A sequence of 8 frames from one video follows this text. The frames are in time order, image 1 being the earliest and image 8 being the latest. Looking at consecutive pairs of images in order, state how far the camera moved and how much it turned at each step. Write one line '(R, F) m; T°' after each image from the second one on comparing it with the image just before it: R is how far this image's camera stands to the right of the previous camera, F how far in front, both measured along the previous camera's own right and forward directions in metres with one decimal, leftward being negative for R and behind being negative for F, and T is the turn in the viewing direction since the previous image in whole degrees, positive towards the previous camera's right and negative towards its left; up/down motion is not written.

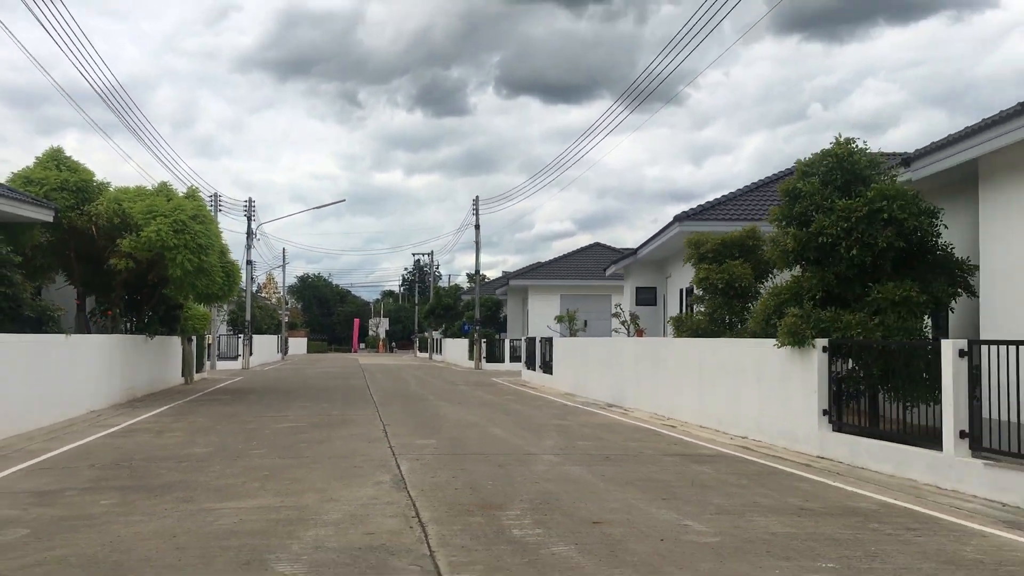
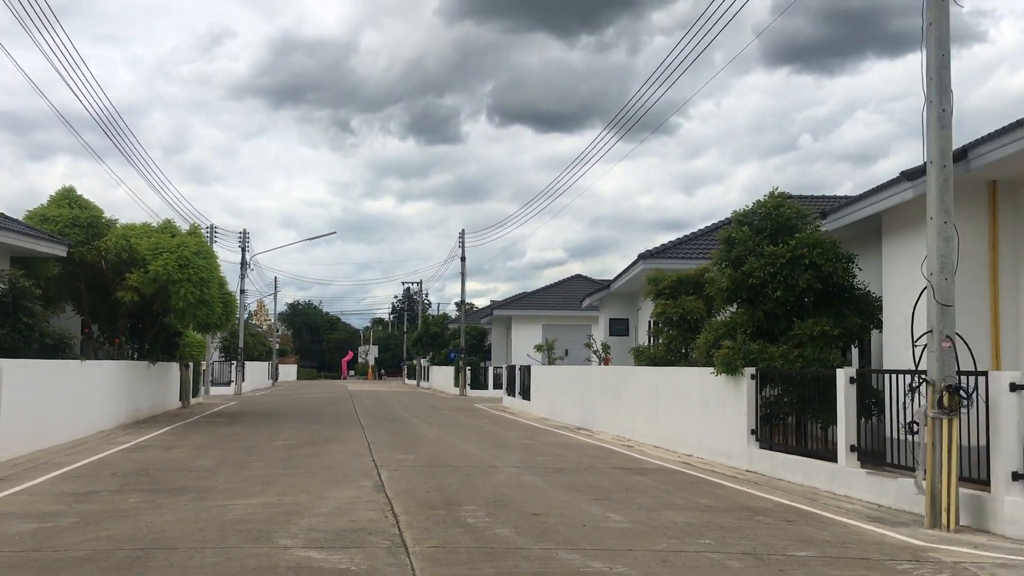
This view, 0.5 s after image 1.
(+0.3, -1.9) m; +1°
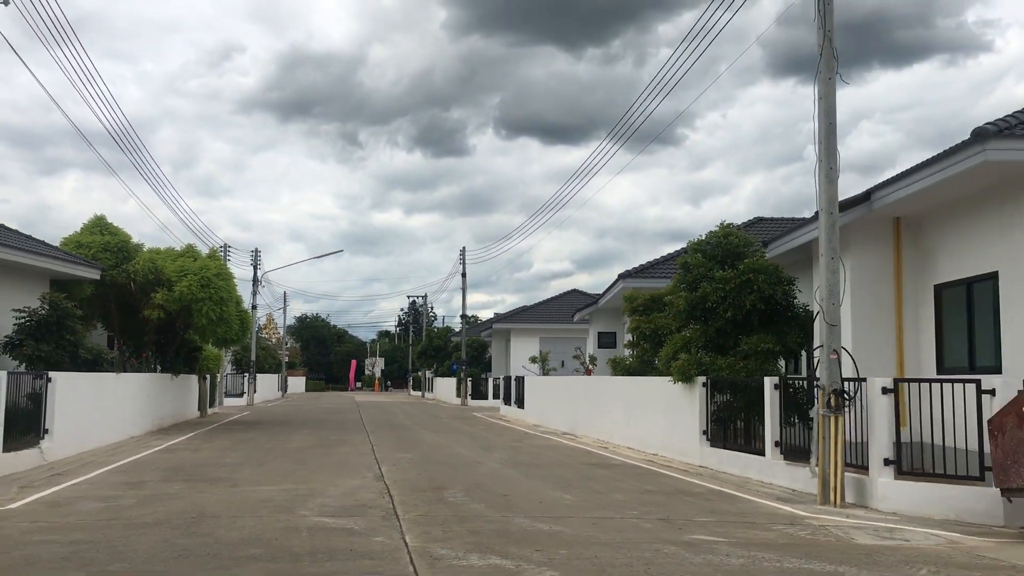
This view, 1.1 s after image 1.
(+0.4, -2.3) m; 0°
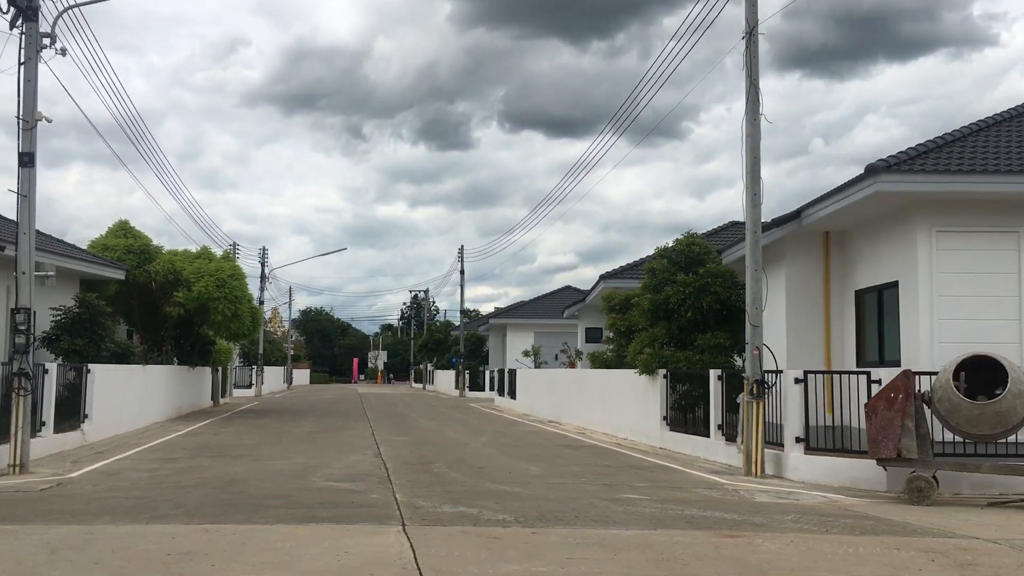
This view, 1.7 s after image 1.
(+0.4, -2.3) m; 0°
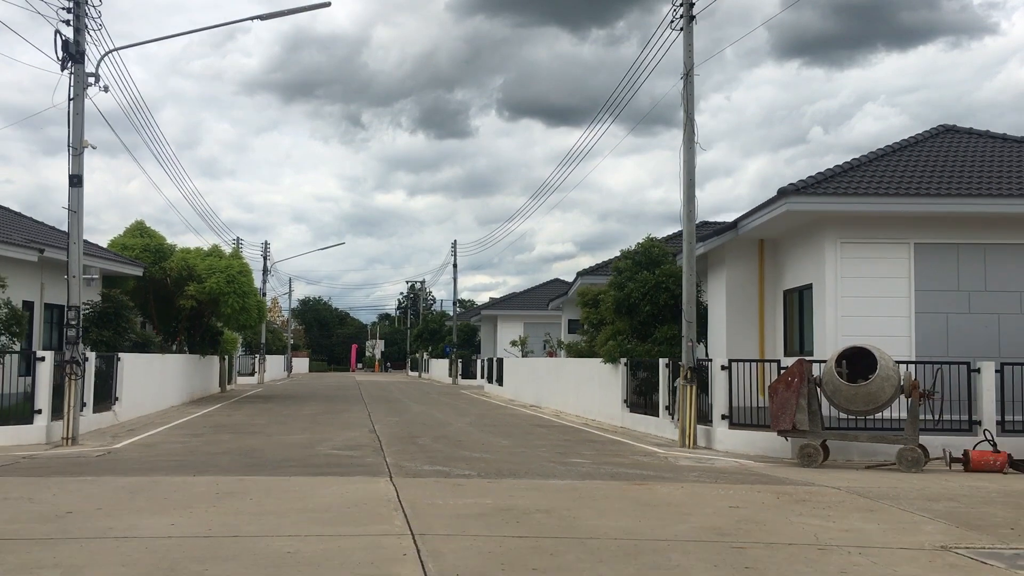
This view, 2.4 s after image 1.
(+0.4, -2.6) m; 0°
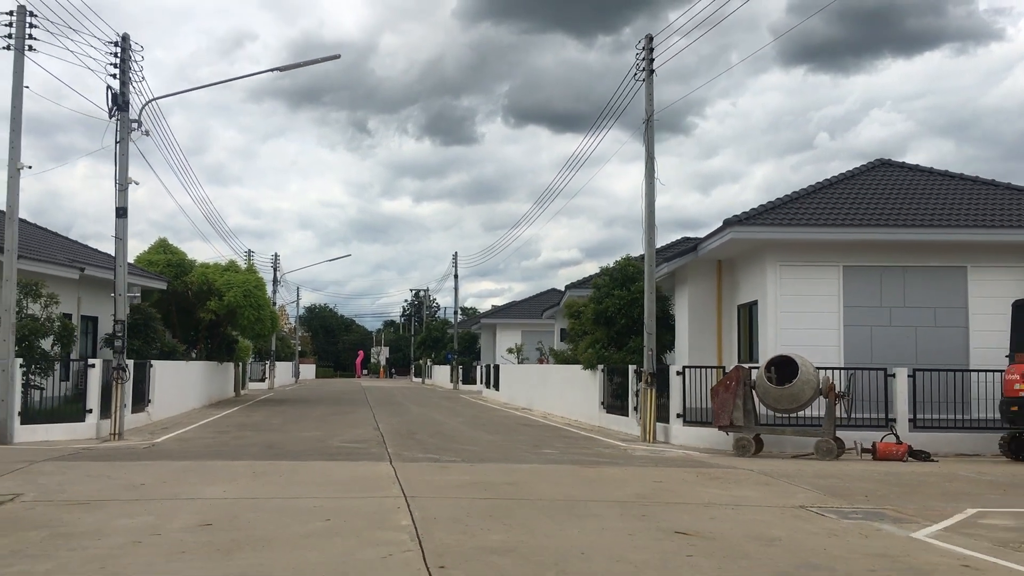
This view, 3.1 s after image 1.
(+0.4, -2.7) m; 0°
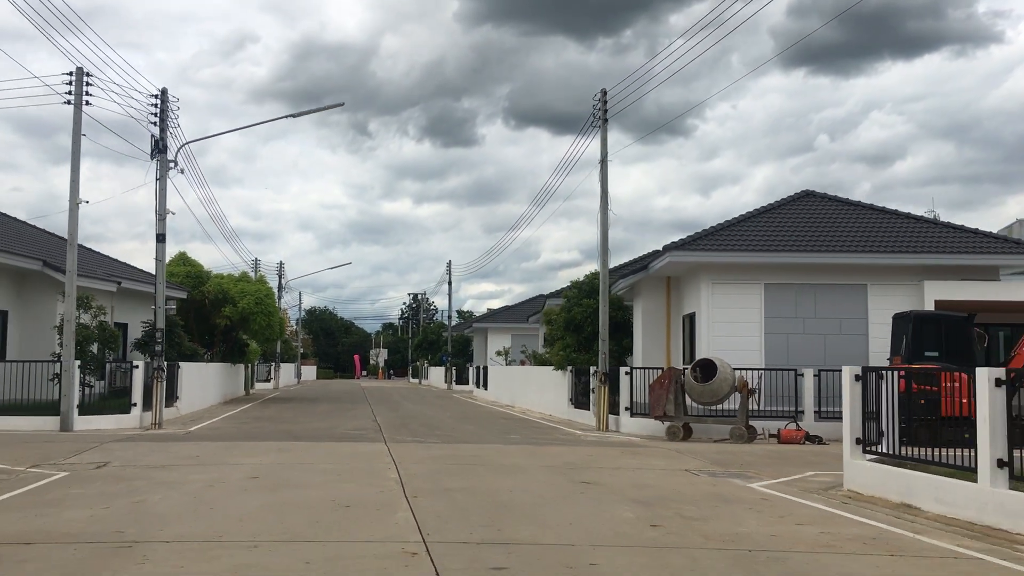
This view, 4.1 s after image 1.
(+0.6, -3.7) m; 0°
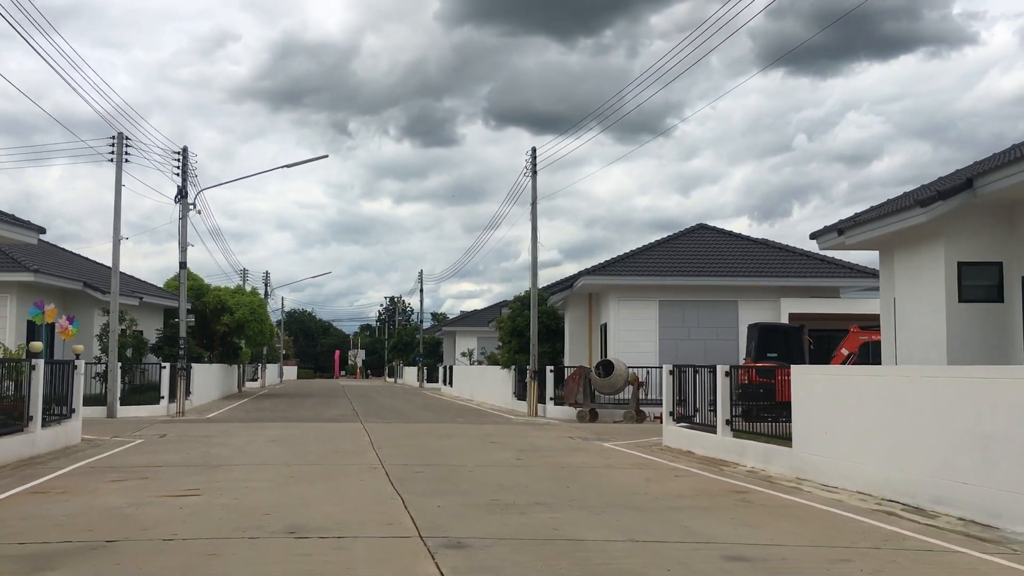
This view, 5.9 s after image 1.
(+0.9, -6.2) m; +1°
